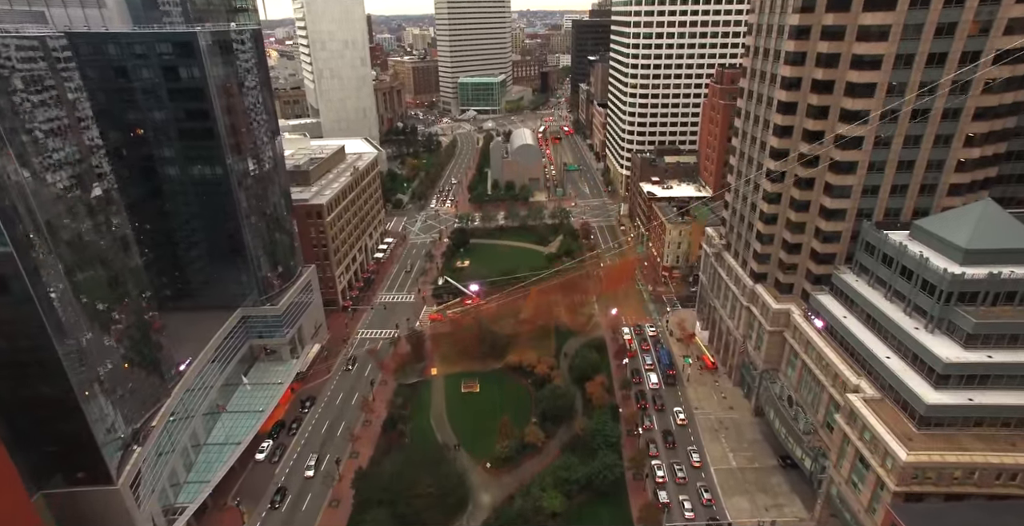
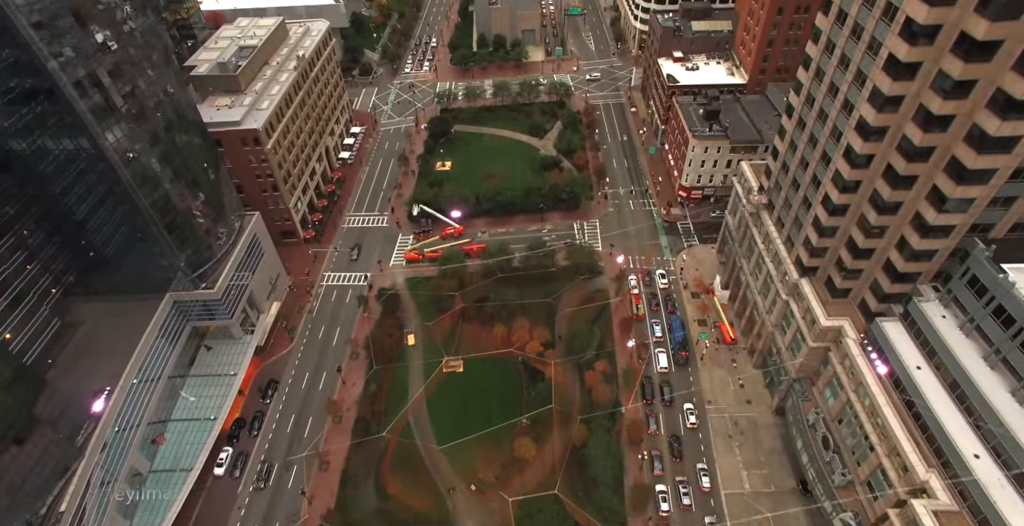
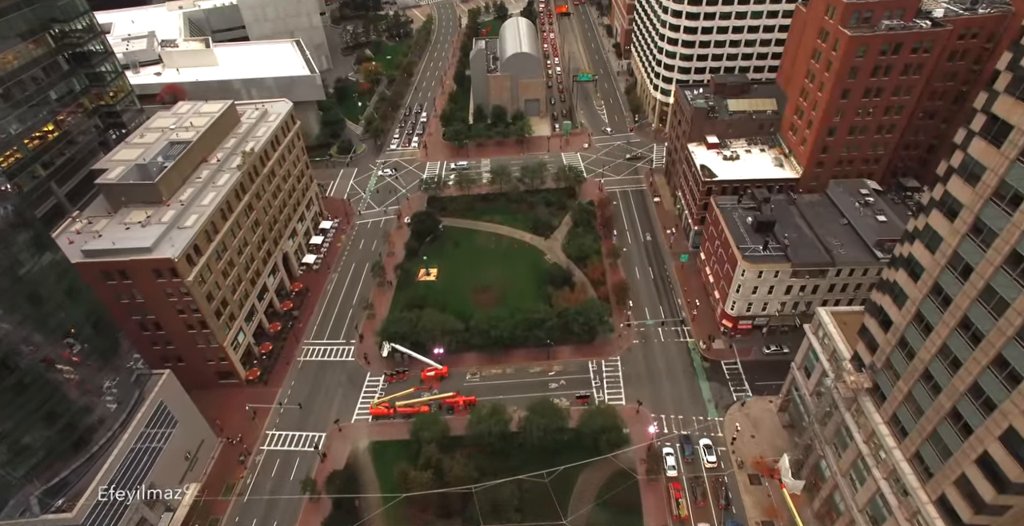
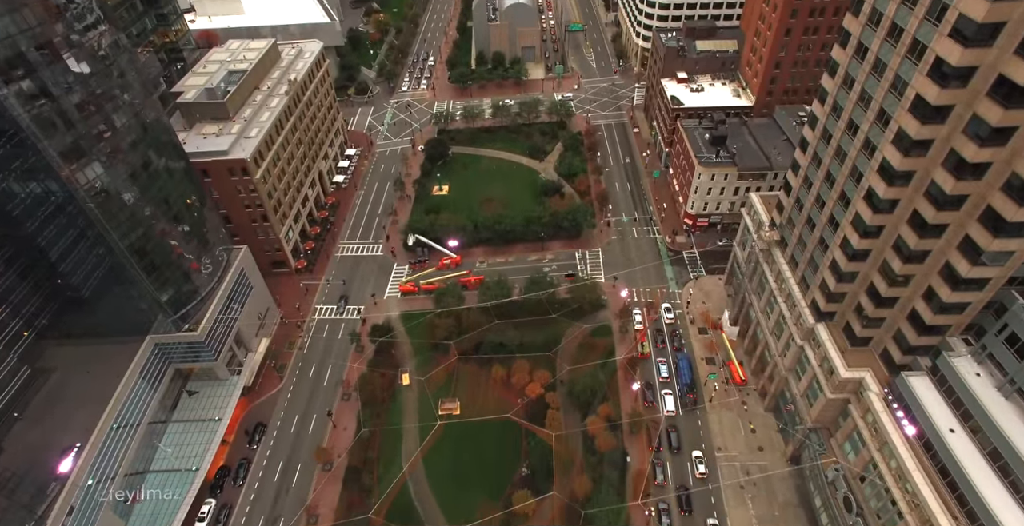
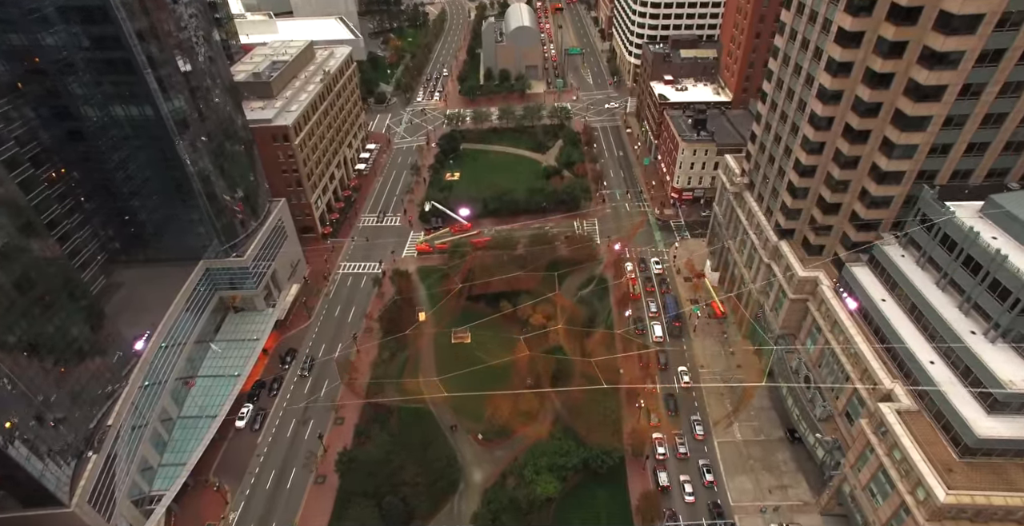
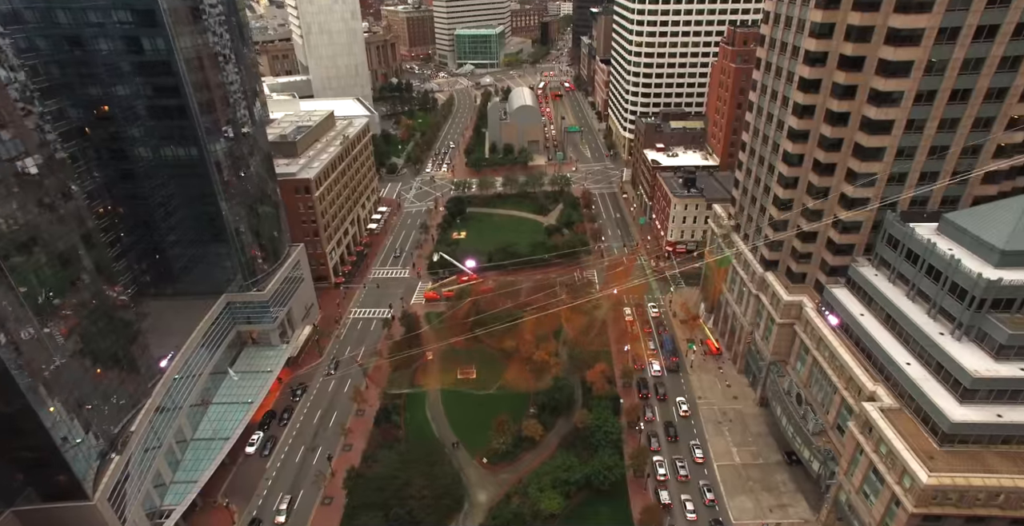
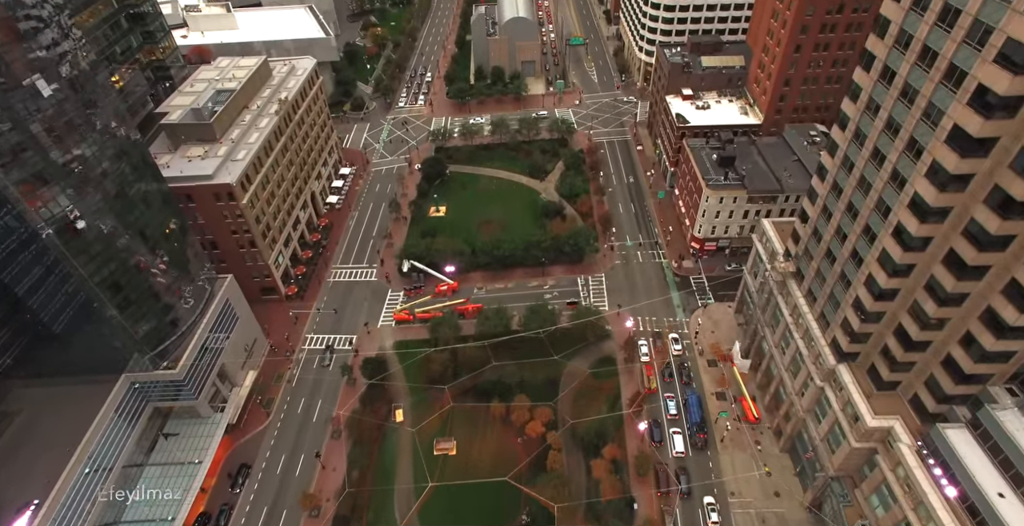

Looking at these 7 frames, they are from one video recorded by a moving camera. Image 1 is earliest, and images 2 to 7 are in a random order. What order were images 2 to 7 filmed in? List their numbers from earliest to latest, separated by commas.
6, 5, 2, 4, 7, 3
